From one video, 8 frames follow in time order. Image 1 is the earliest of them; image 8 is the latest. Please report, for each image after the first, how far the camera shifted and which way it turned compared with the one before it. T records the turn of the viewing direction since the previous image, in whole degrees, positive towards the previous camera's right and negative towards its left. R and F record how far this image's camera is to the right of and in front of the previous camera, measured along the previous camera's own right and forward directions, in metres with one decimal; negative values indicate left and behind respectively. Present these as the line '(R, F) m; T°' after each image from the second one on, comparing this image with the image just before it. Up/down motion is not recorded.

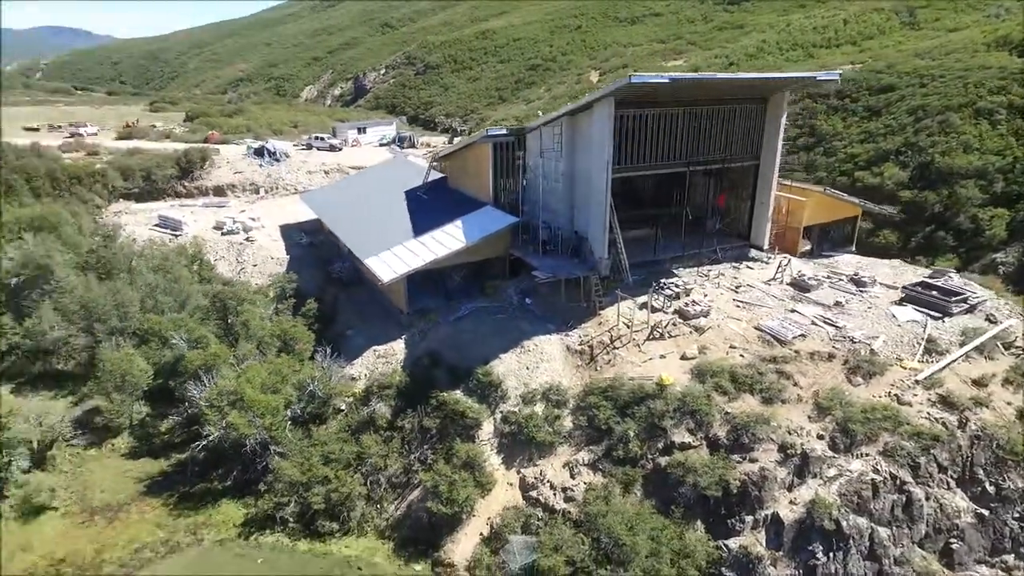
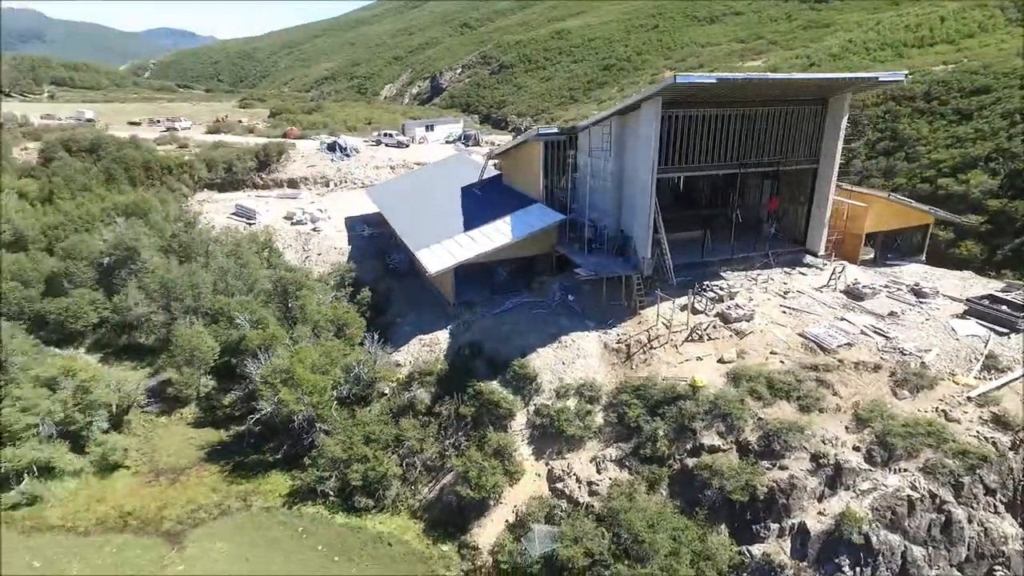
(+0.9, -0.3) m; -6°
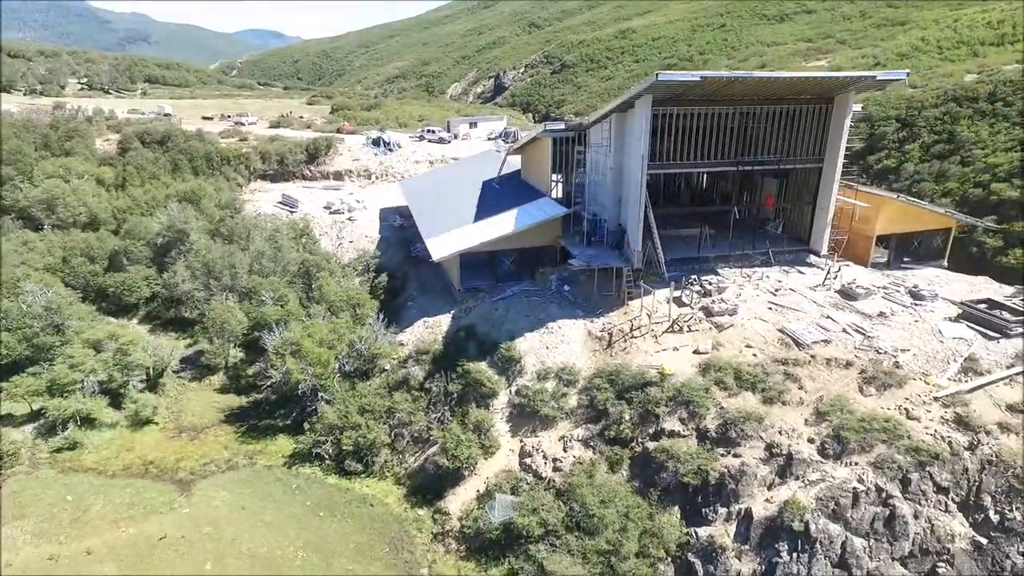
(+2.5, -0.9) m; -6°
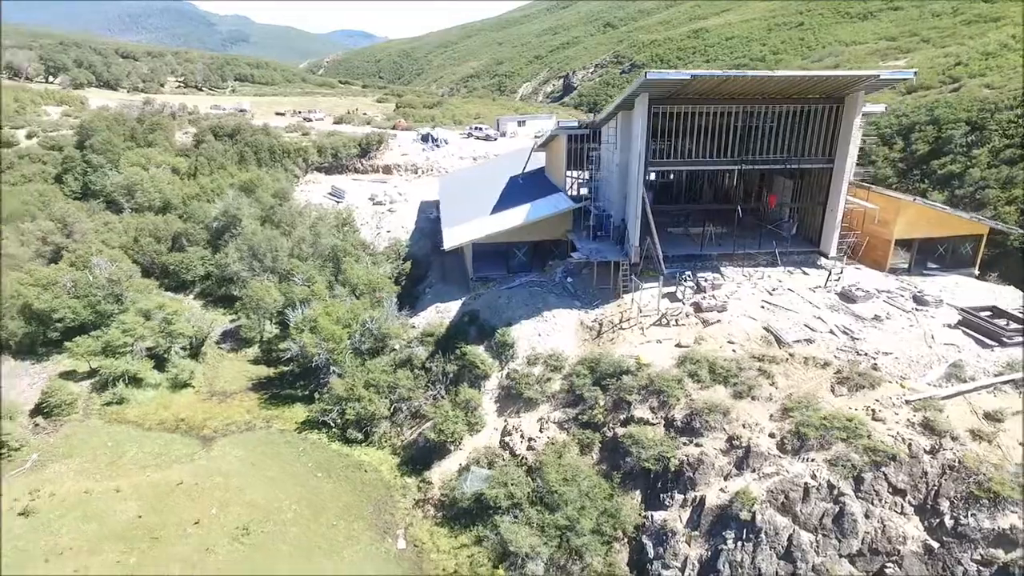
(+2.5, -0.8) m; -7°
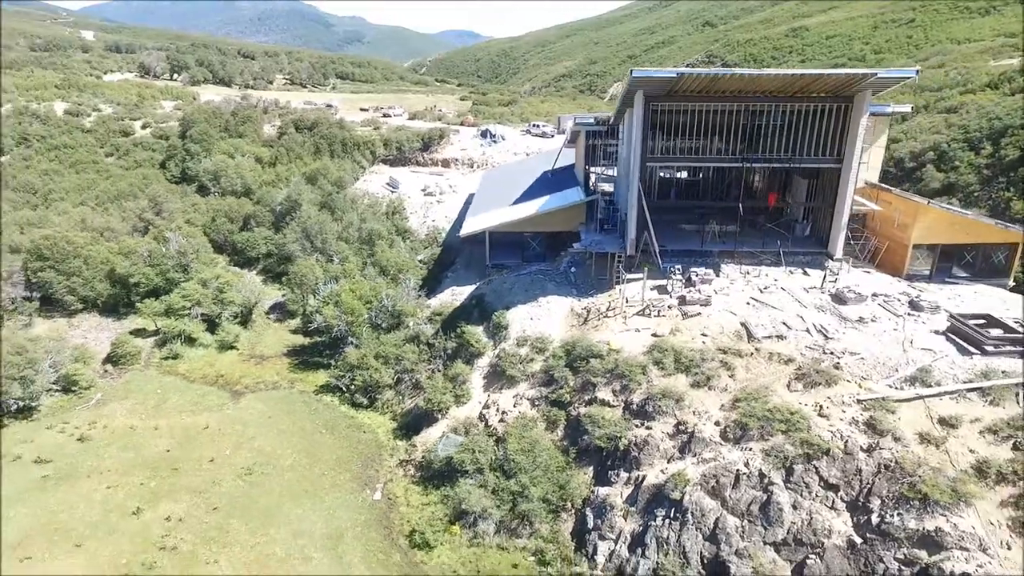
(+3.4, -1.0) m; -9°
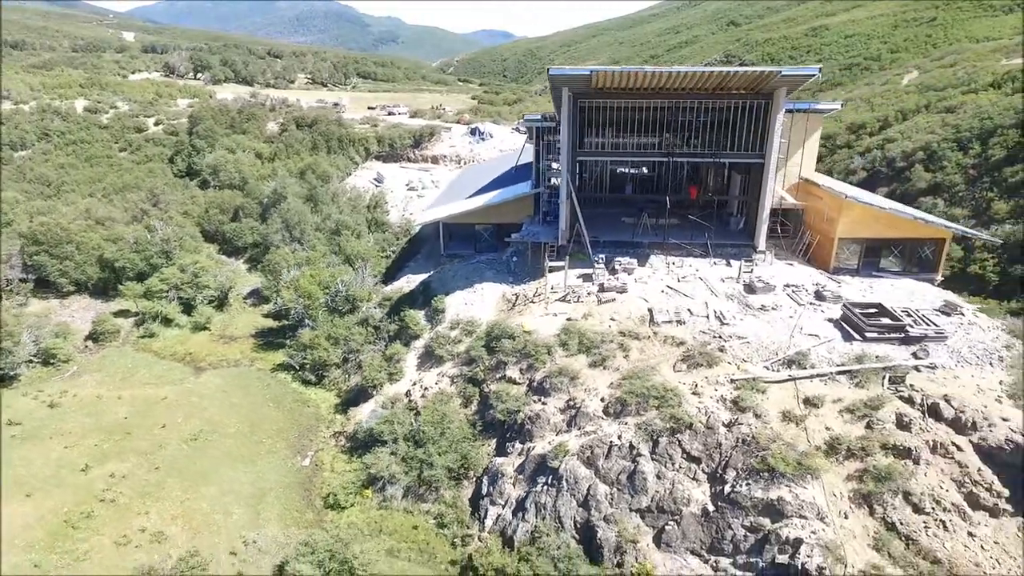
(+3.5, -1.1) m; -3°
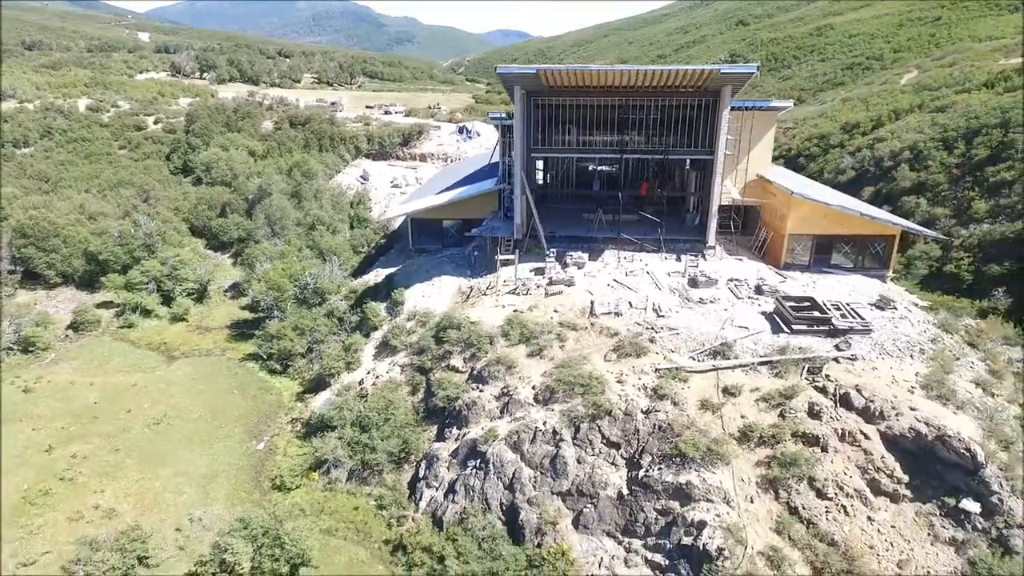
(+2.2, -0.6) m; -1°
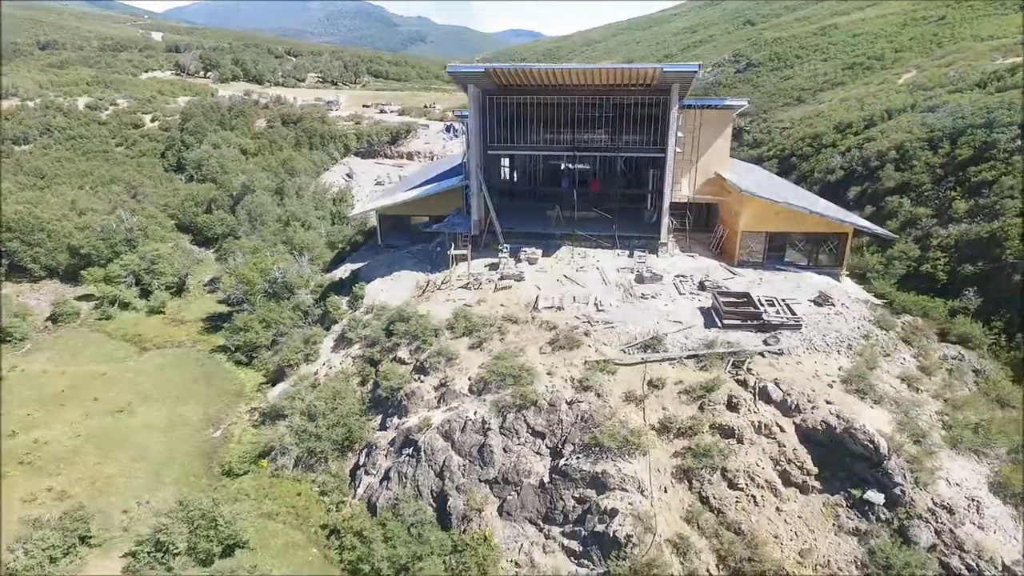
(+2.1, -0.4) m; -1°
